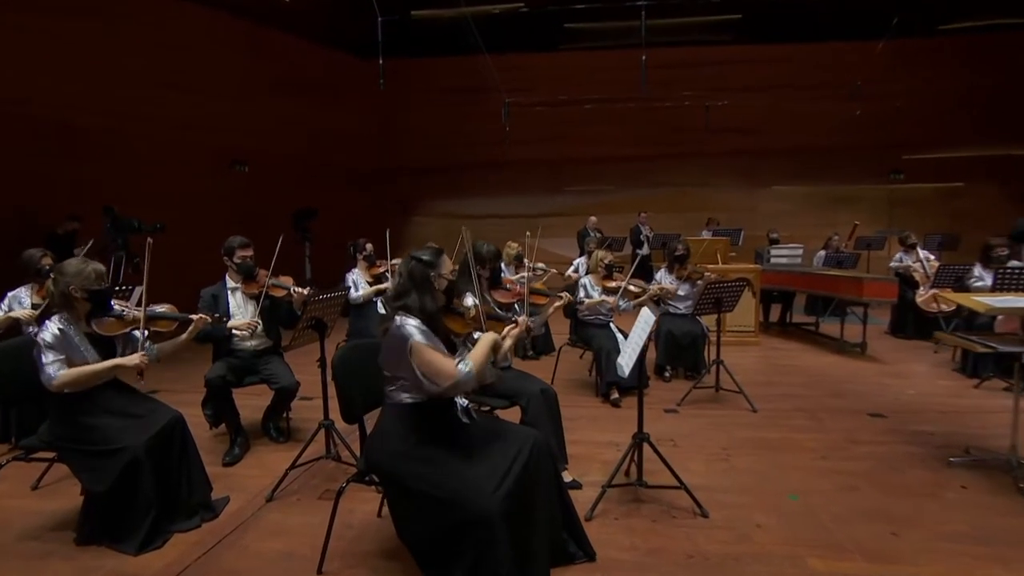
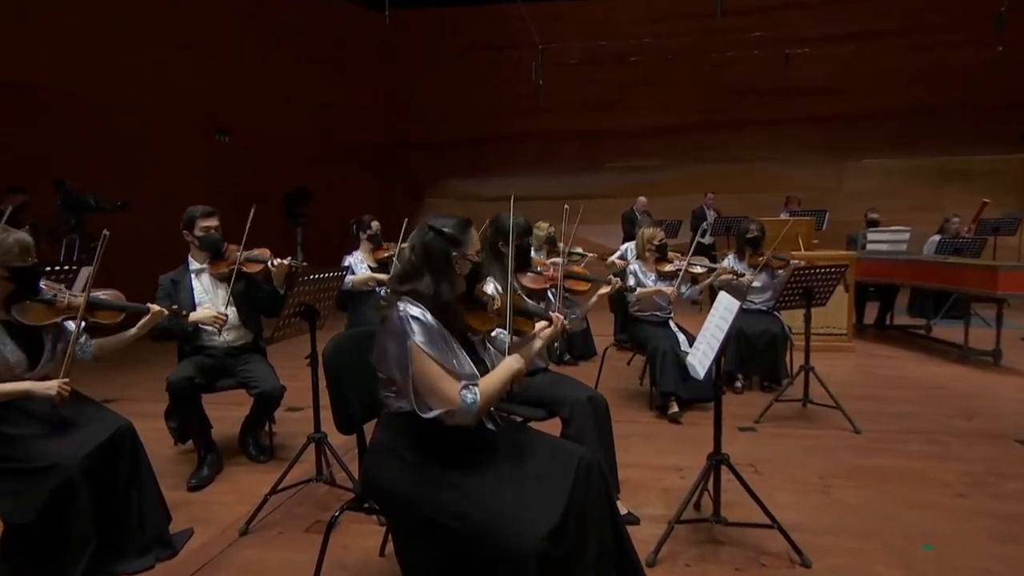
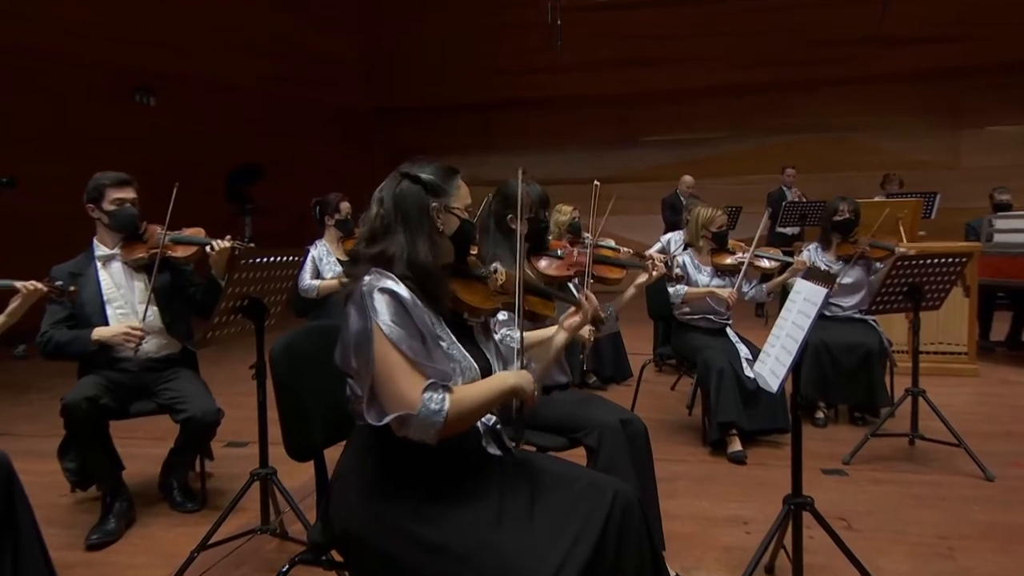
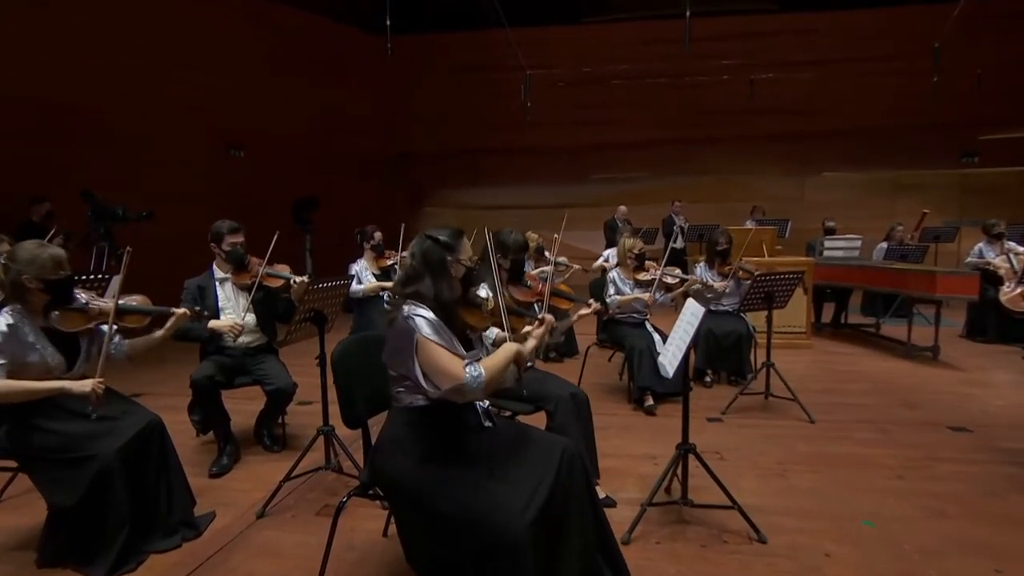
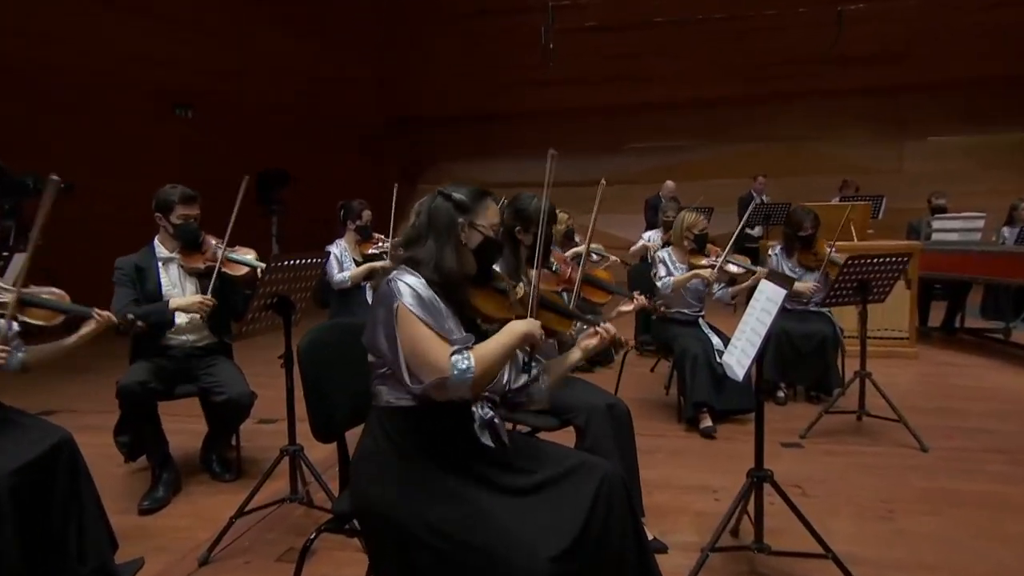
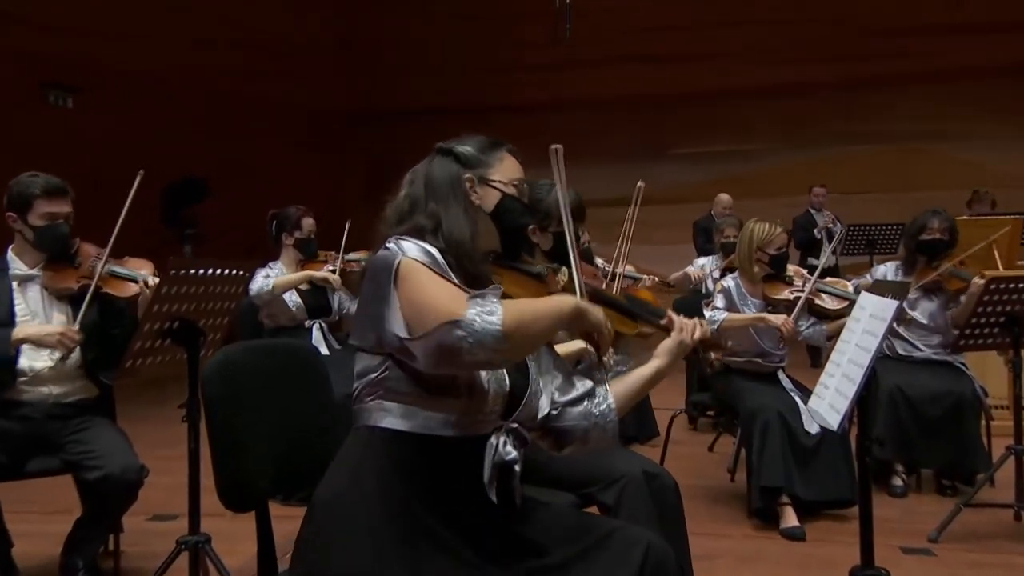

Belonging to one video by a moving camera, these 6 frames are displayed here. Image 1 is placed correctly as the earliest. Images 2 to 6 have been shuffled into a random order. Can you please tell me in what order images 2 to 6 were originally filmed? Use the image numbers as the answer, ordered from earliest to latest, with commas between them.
4, 2, 5, 3, 6
